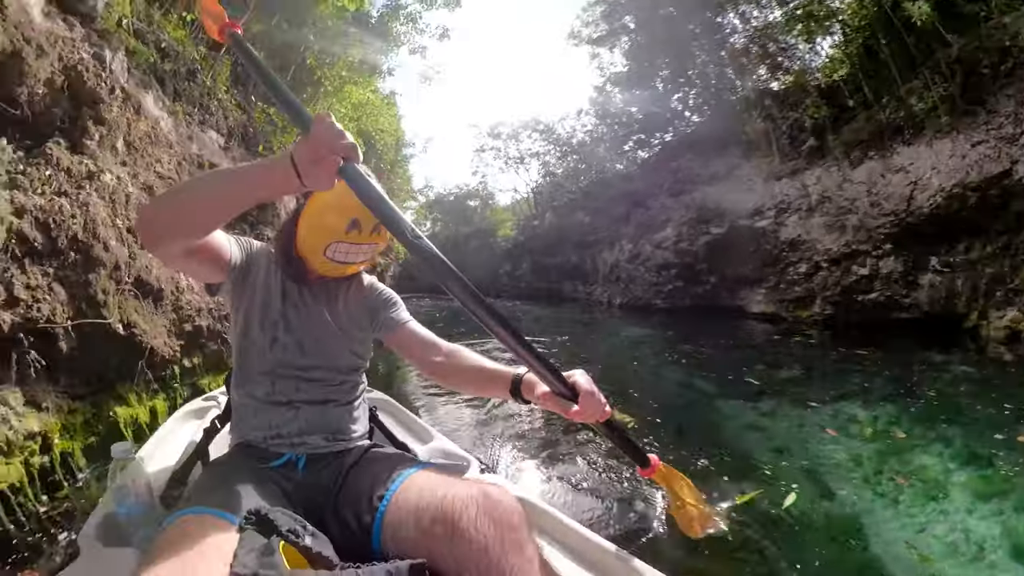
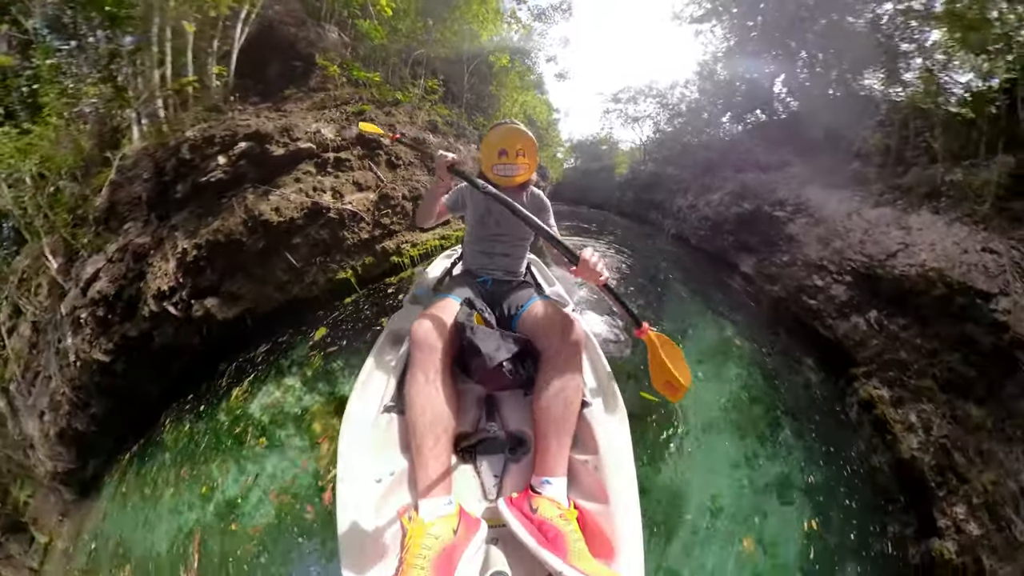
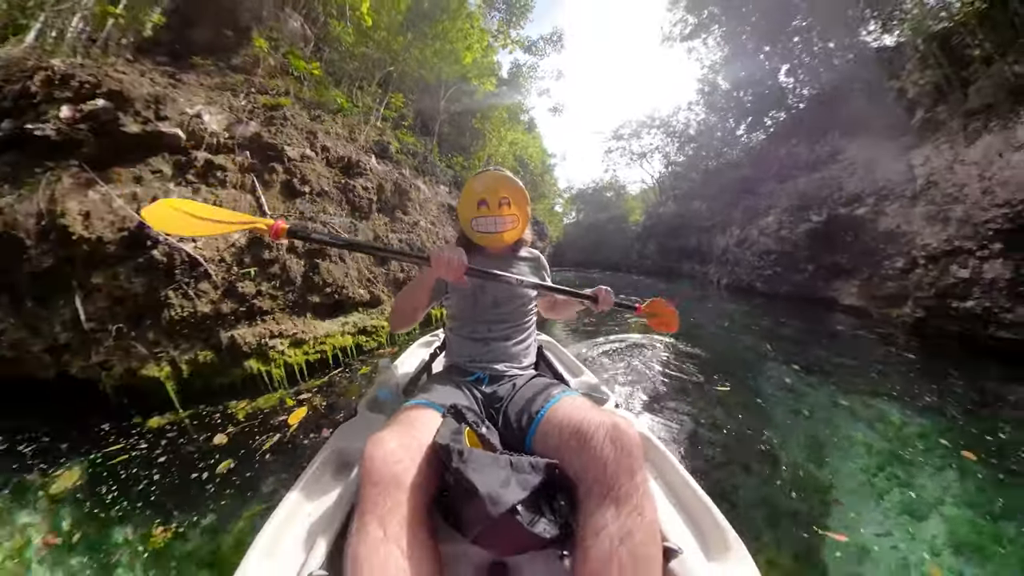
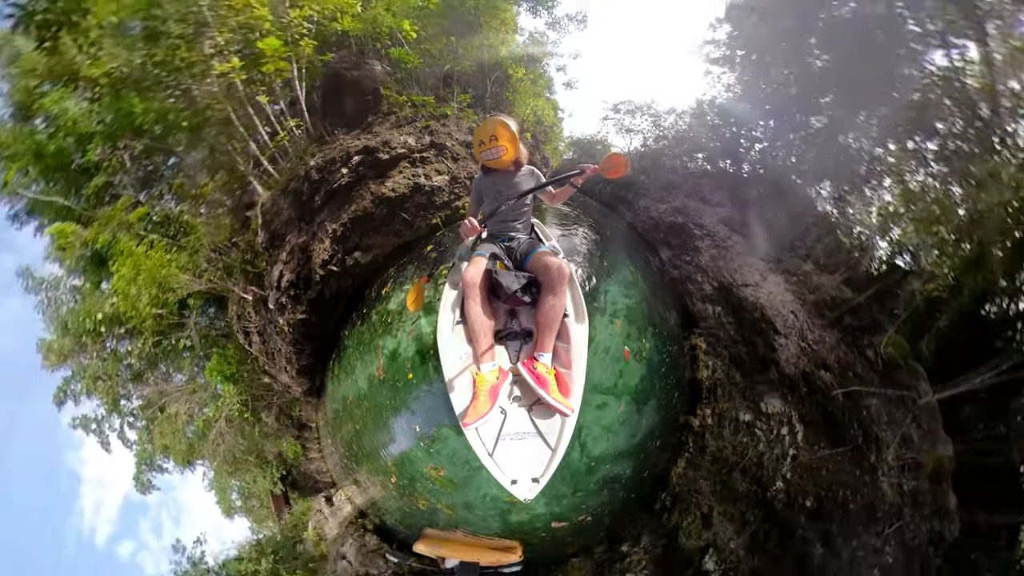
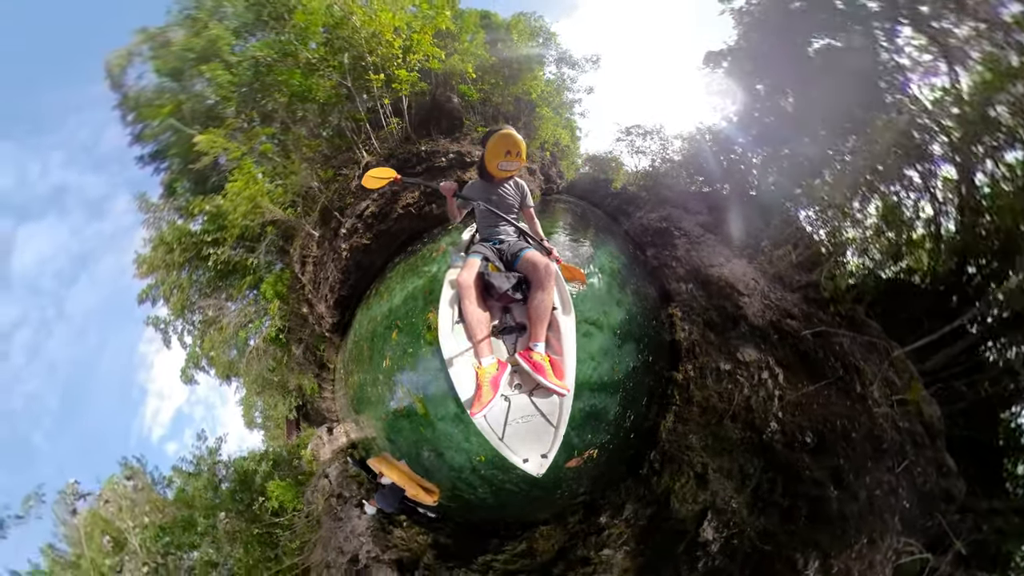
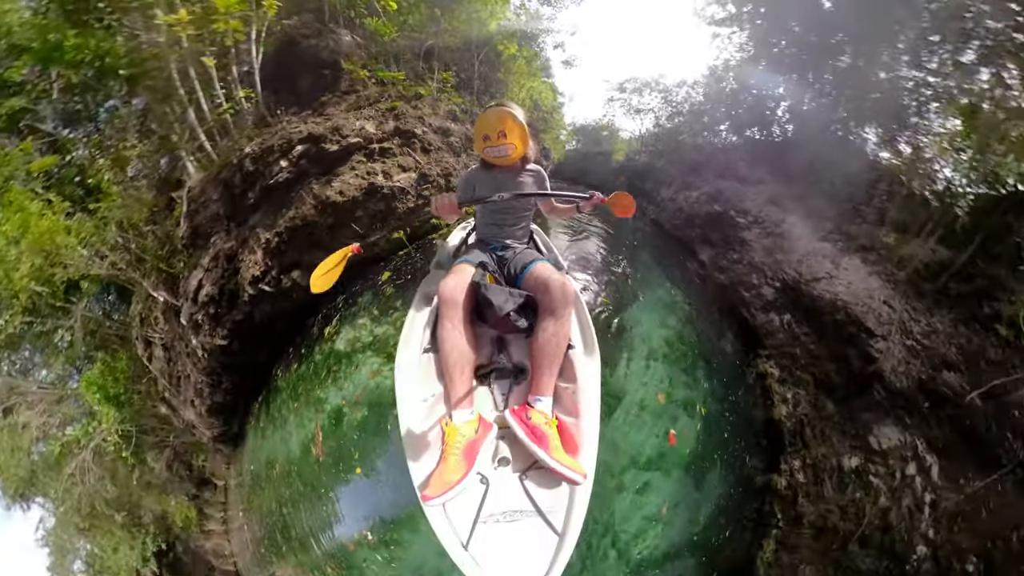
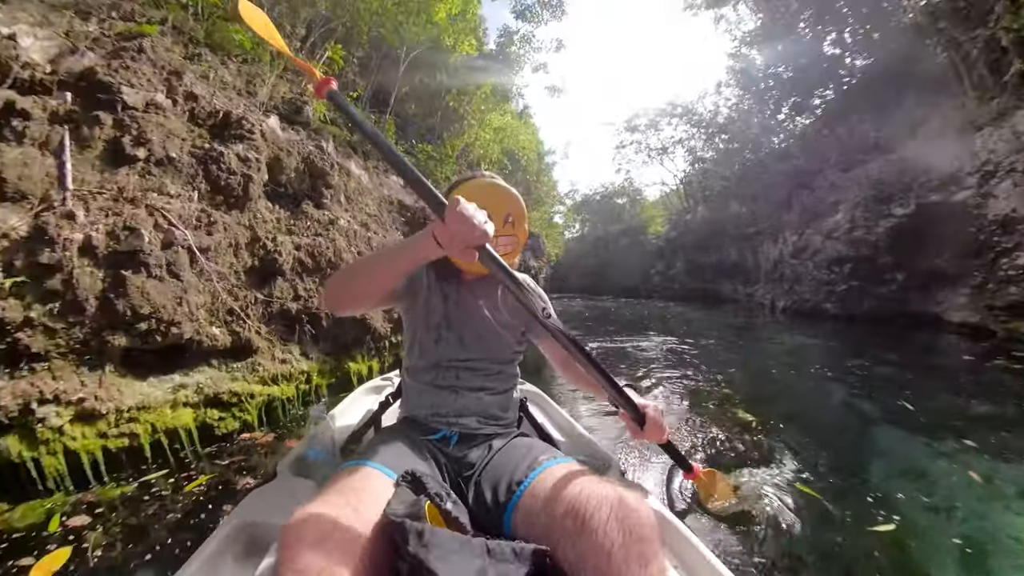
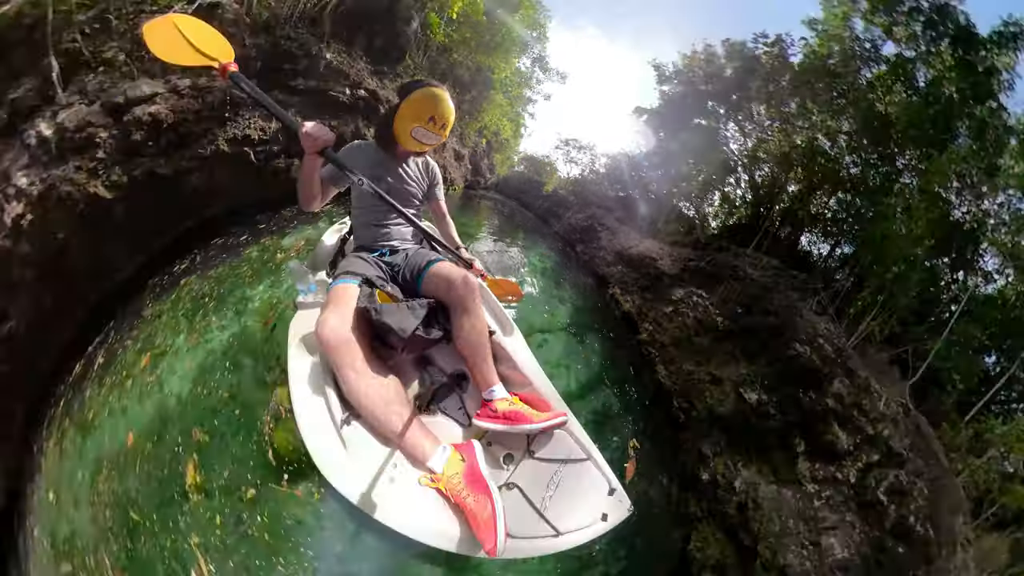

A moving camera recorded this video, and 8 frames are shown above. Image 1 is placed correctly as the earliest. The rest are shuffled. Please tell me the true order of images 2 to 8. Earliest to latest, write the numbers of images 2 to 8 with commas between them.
7, 3, 2, 6, 4, 5, 8
